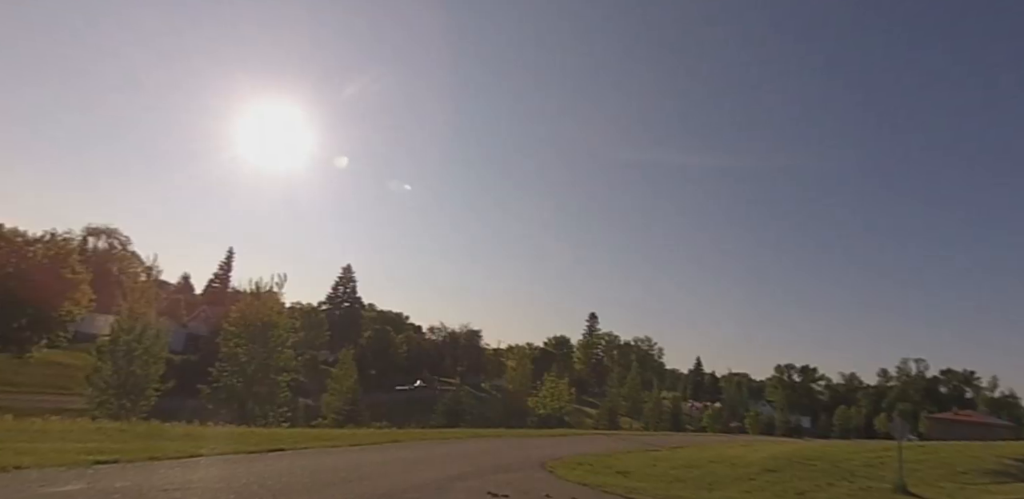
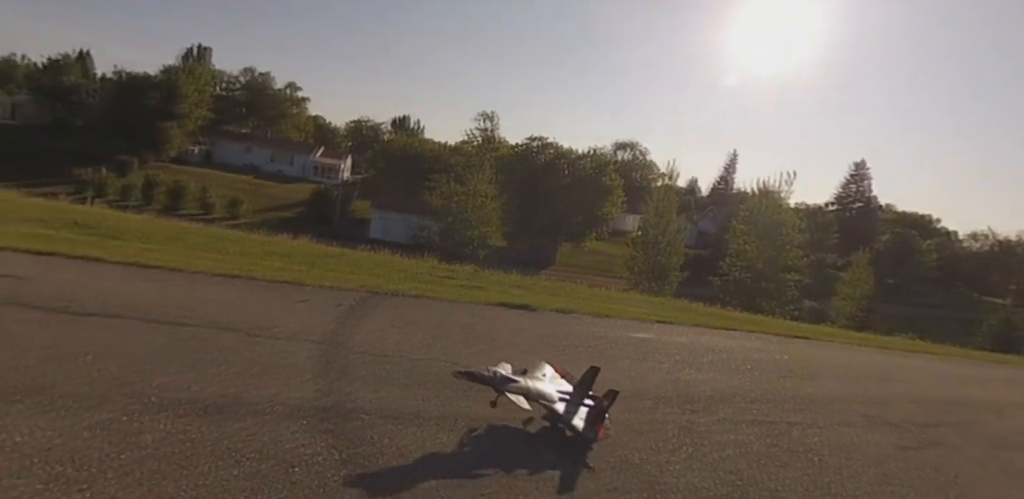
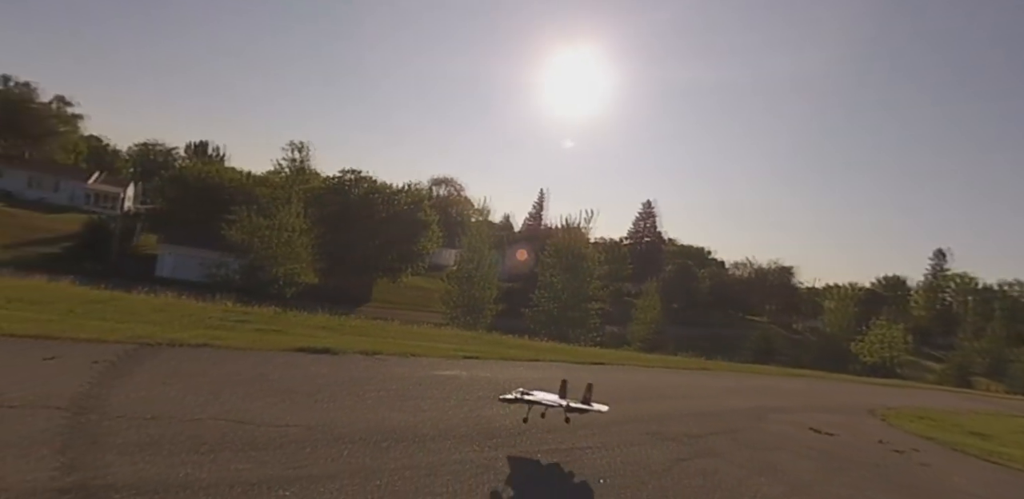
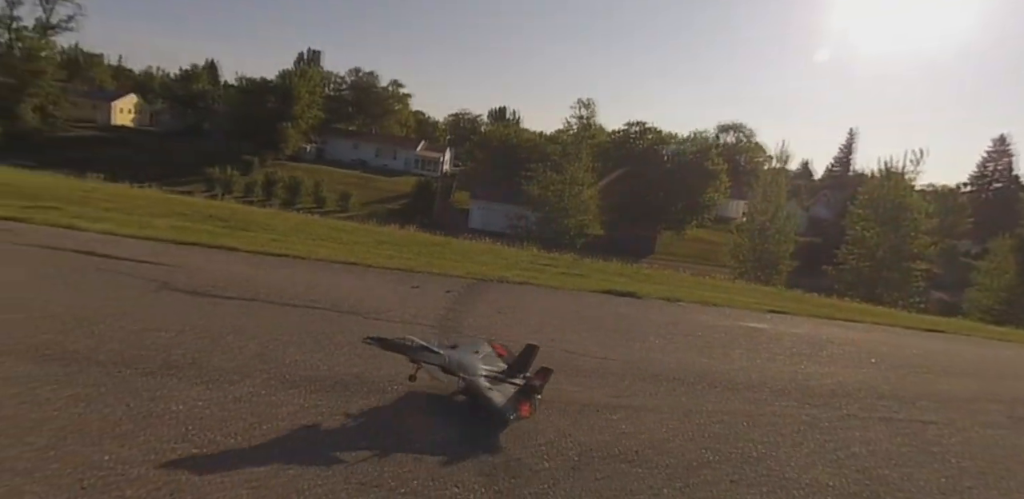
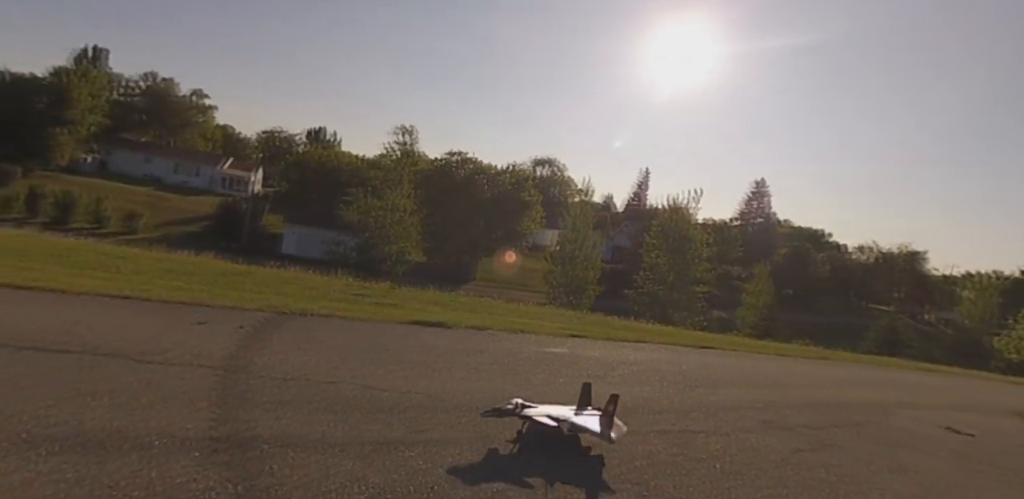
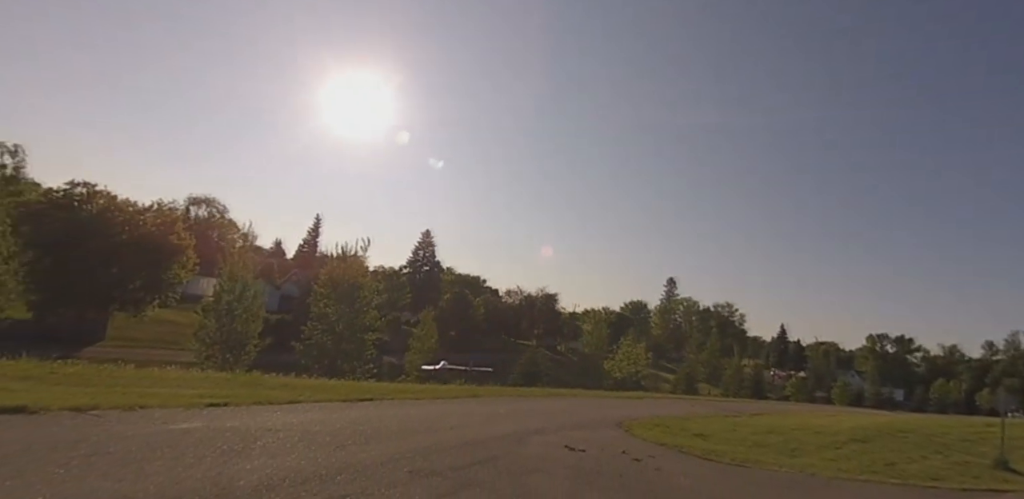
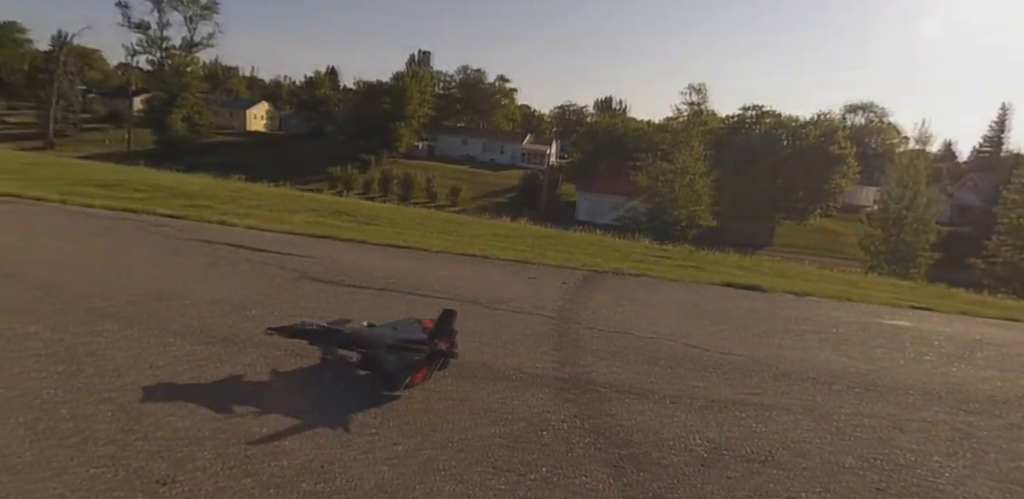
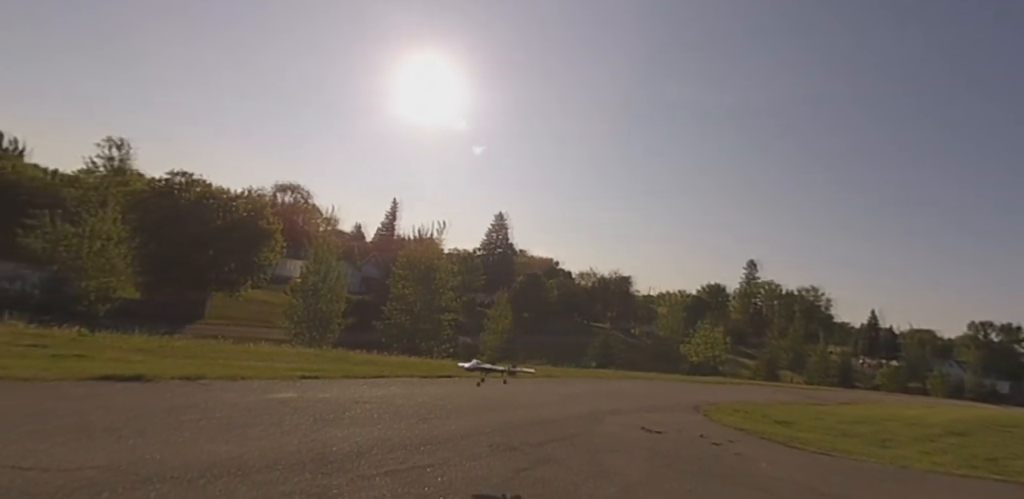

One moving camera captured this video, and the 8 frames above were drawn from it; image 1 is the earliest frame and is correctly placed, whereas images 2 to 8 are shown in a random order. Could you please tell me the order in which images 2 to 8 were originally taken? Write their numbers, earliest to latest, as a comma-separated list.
6, 8, 3, 5, 2, 4, 7
